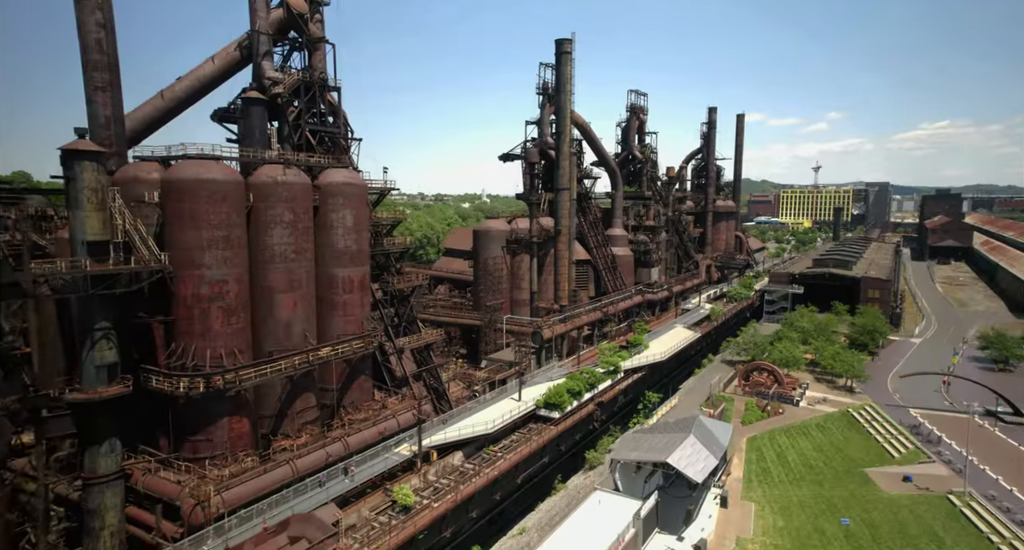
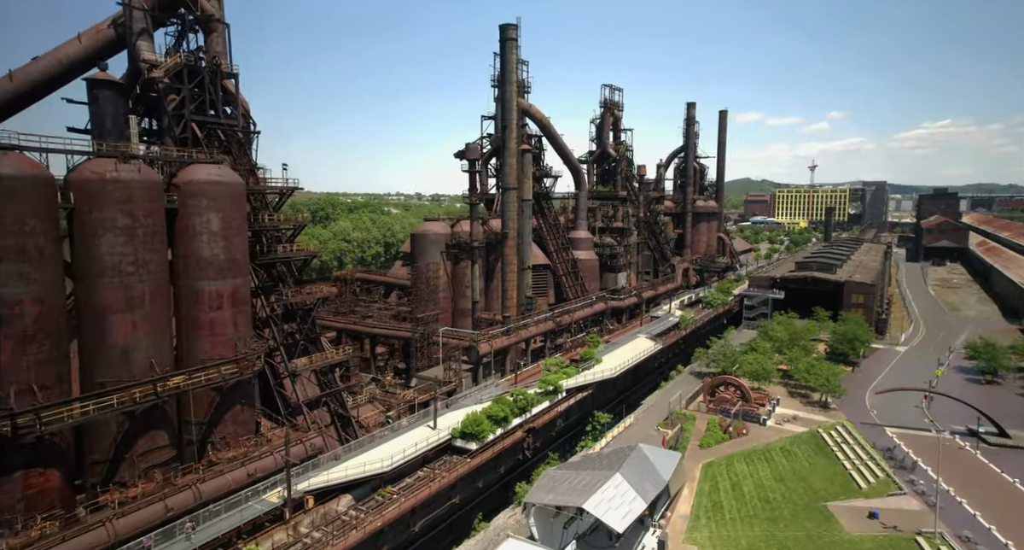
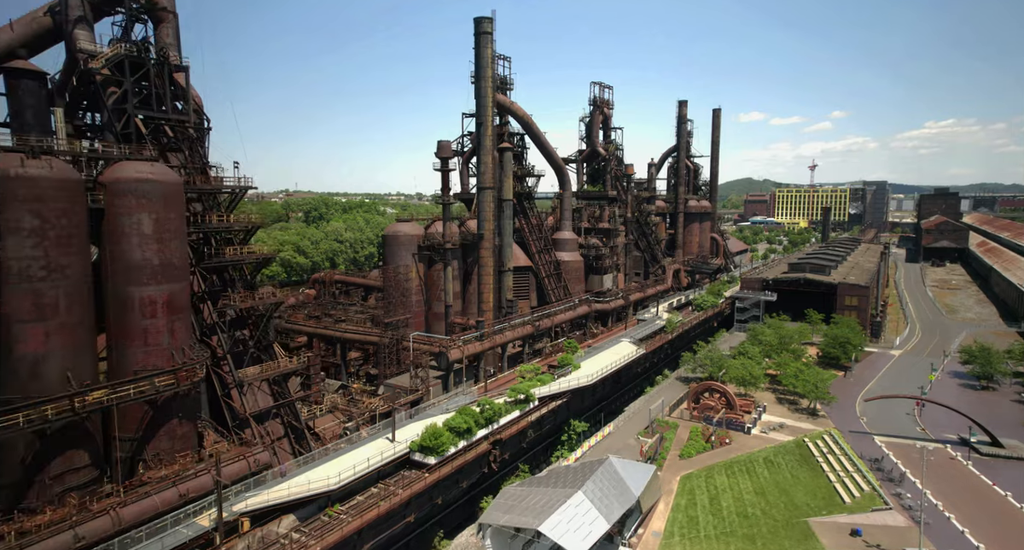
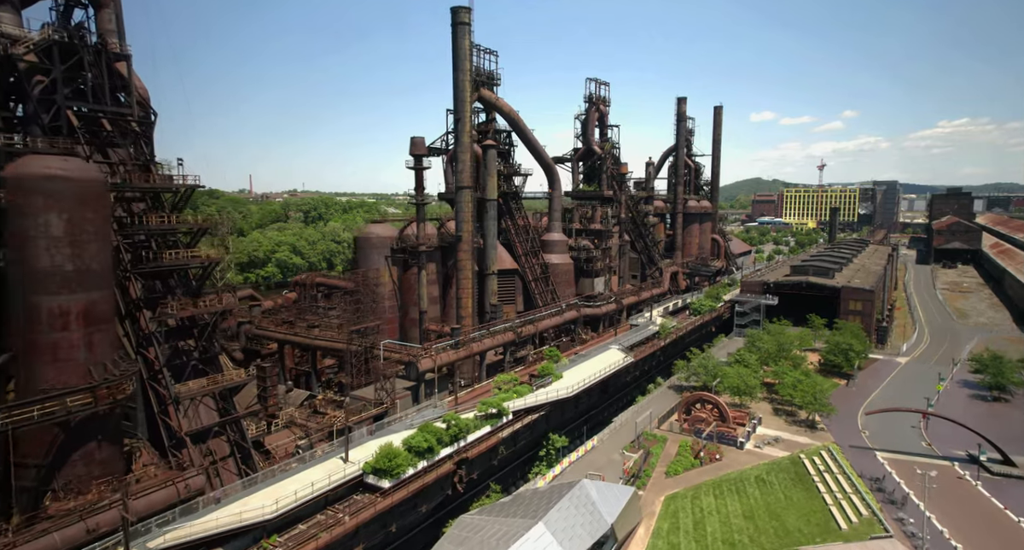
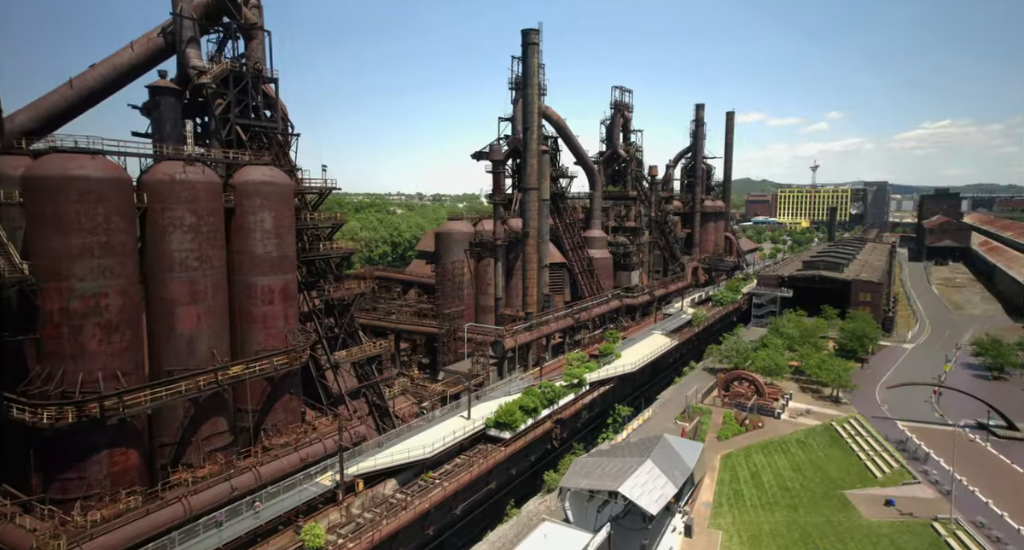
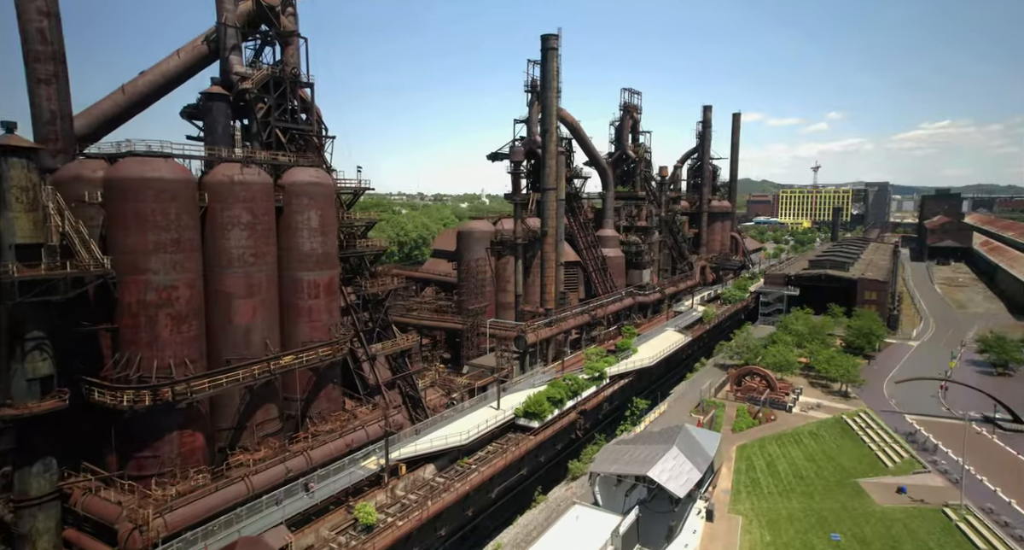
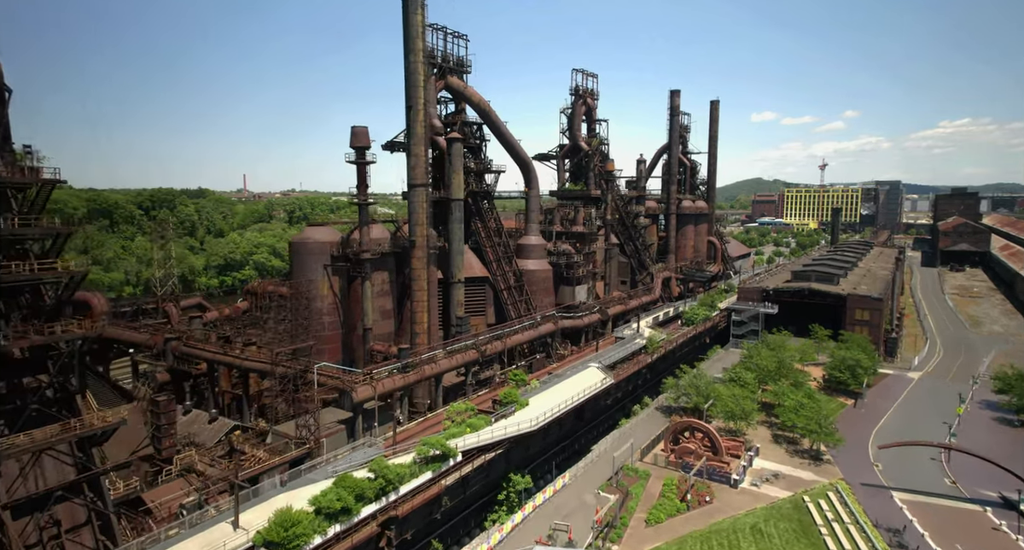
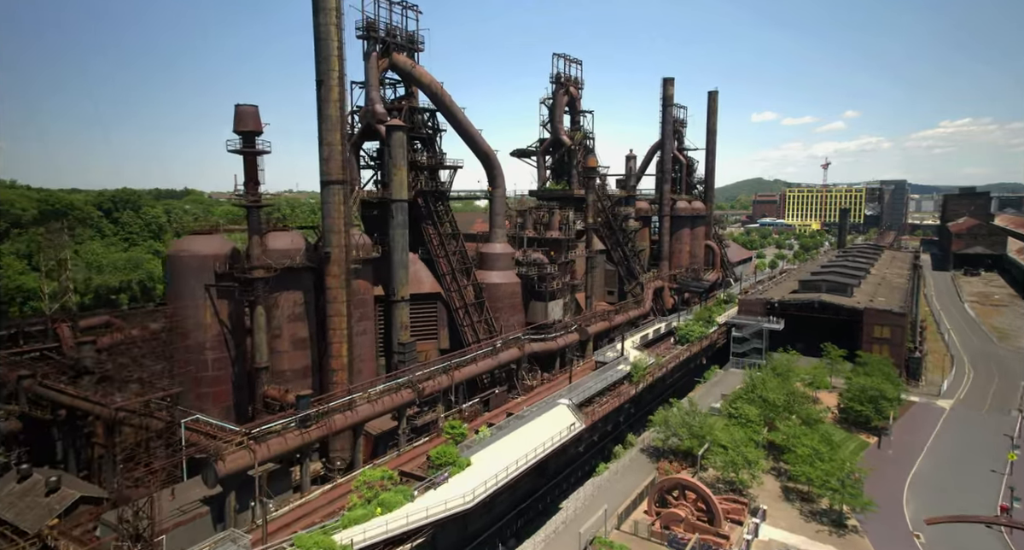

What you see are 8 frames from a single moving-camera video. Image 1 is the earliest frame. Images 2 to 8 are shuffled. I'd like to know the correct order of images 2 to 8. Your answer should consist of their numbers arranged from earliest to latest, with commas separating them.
6, 5, 2, 3, 4, 7, 8
